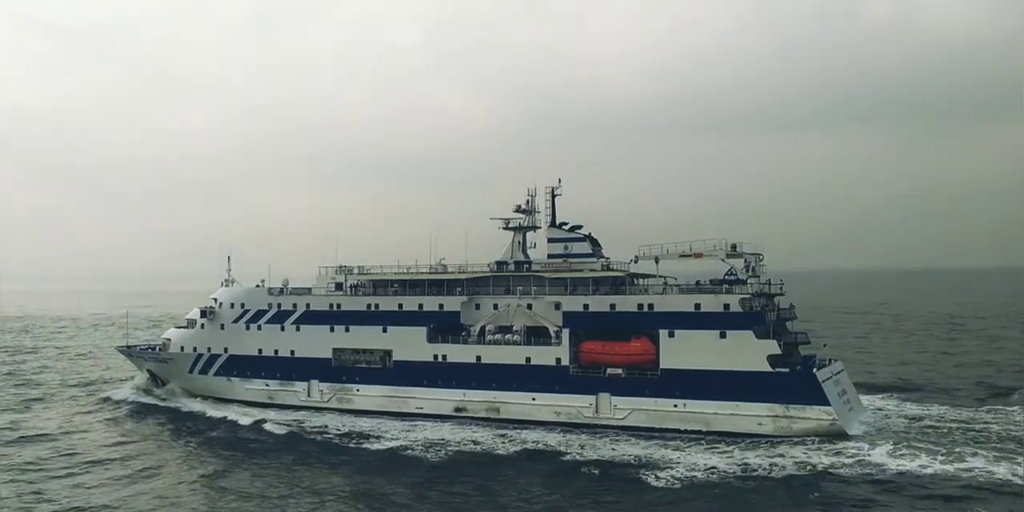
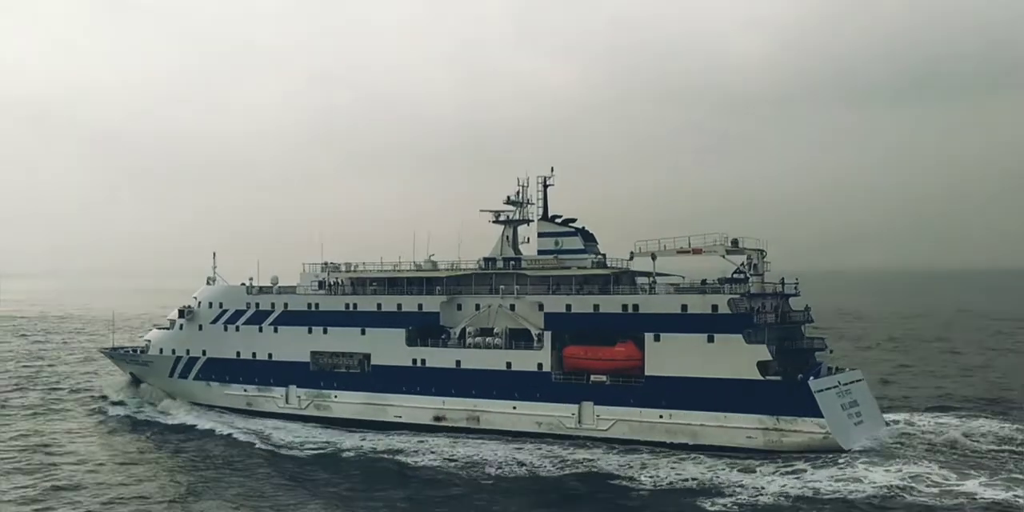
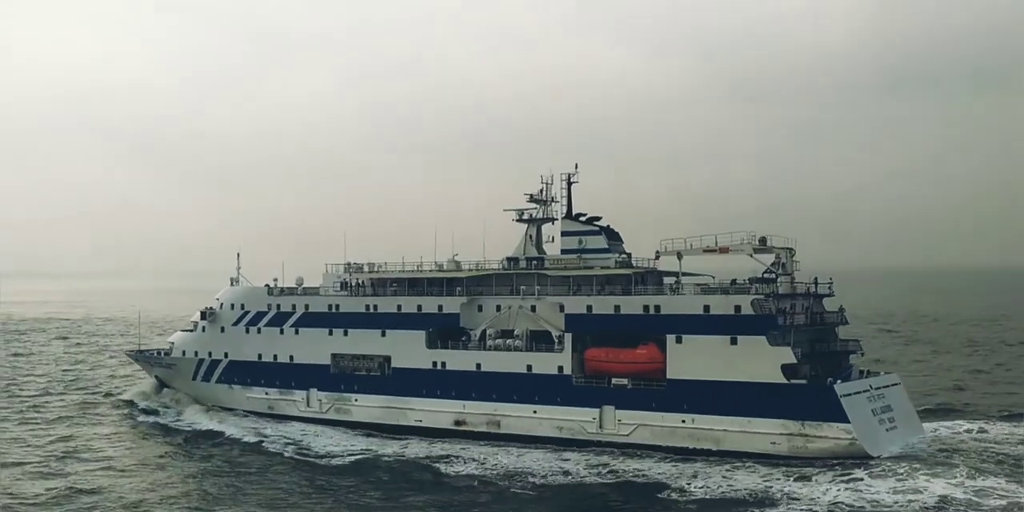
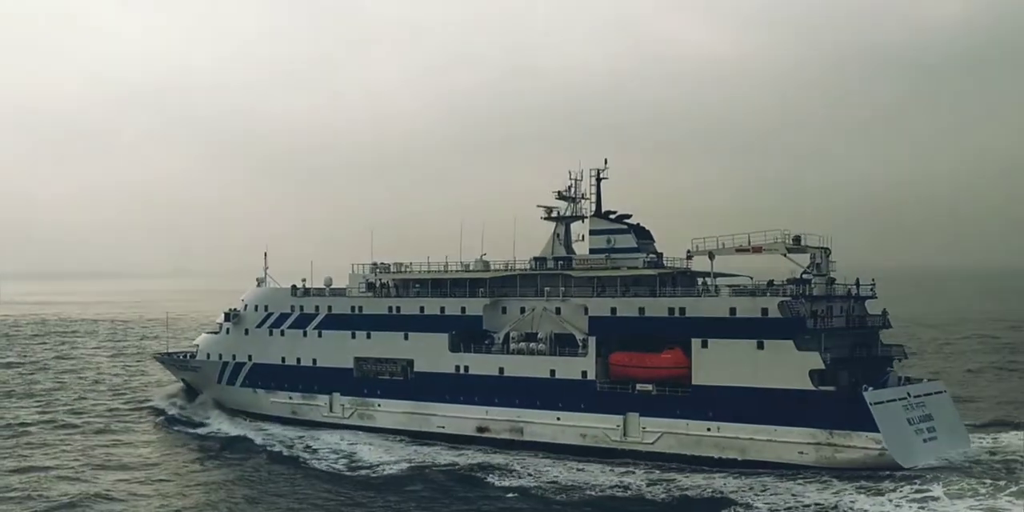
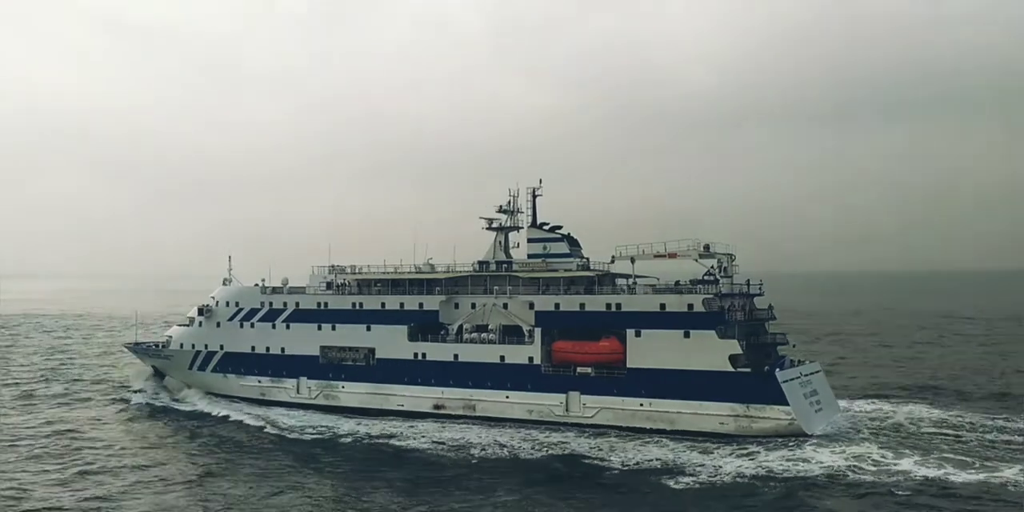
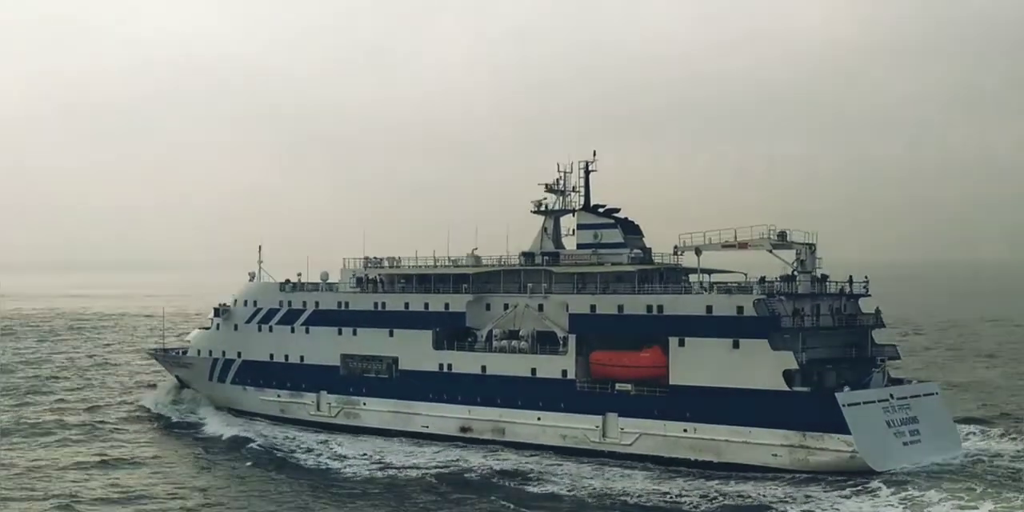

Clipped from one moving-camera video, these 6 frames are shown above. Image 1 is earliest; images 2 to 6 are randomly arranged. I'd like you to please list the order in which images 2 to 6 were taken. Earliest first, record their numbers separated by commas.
5, 2, 3, 4, 6
